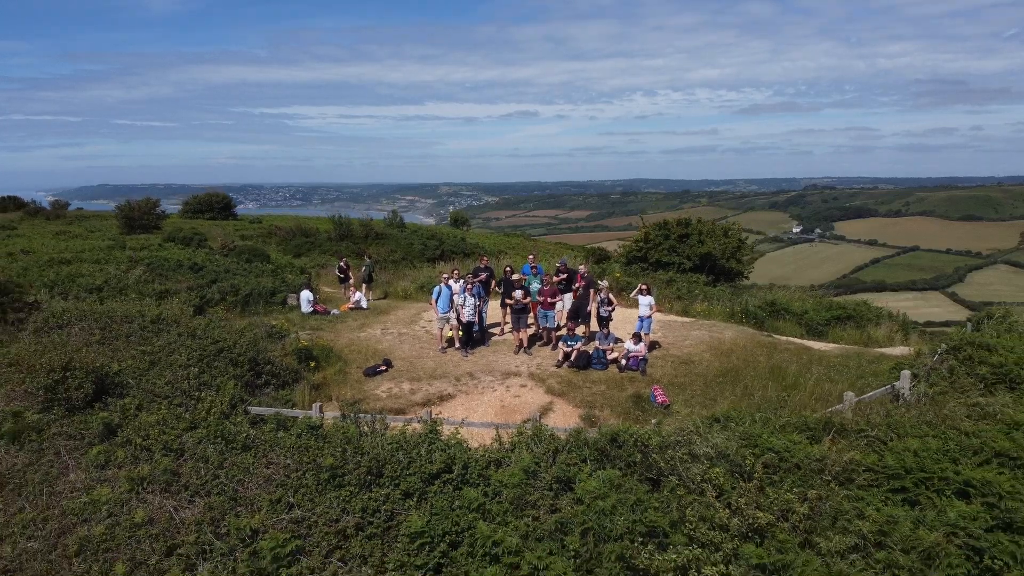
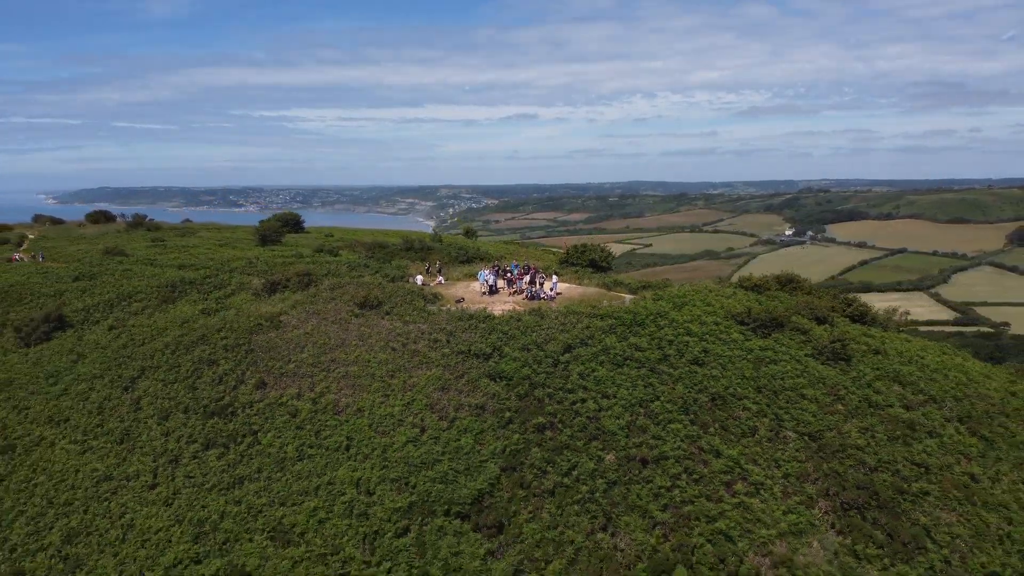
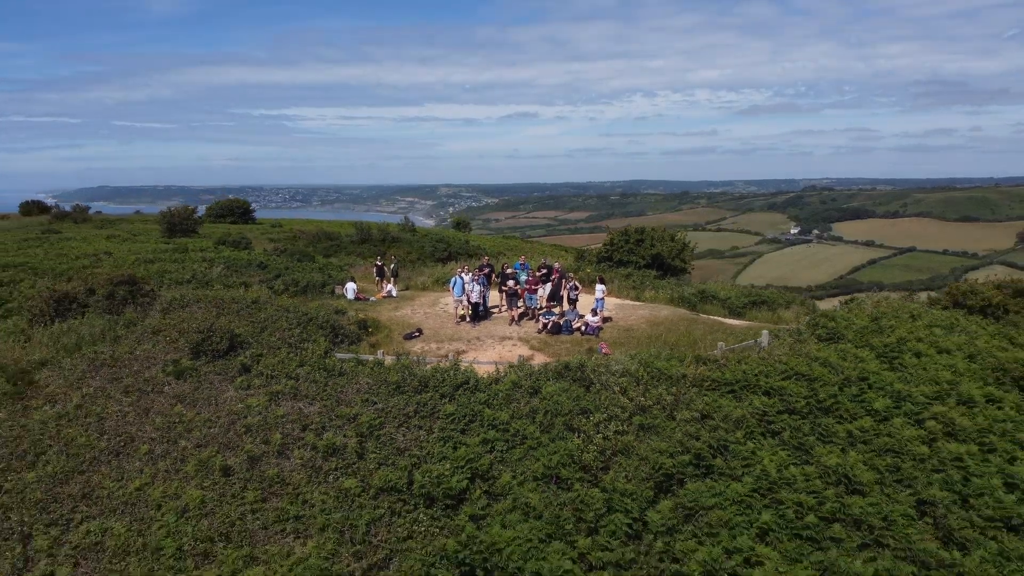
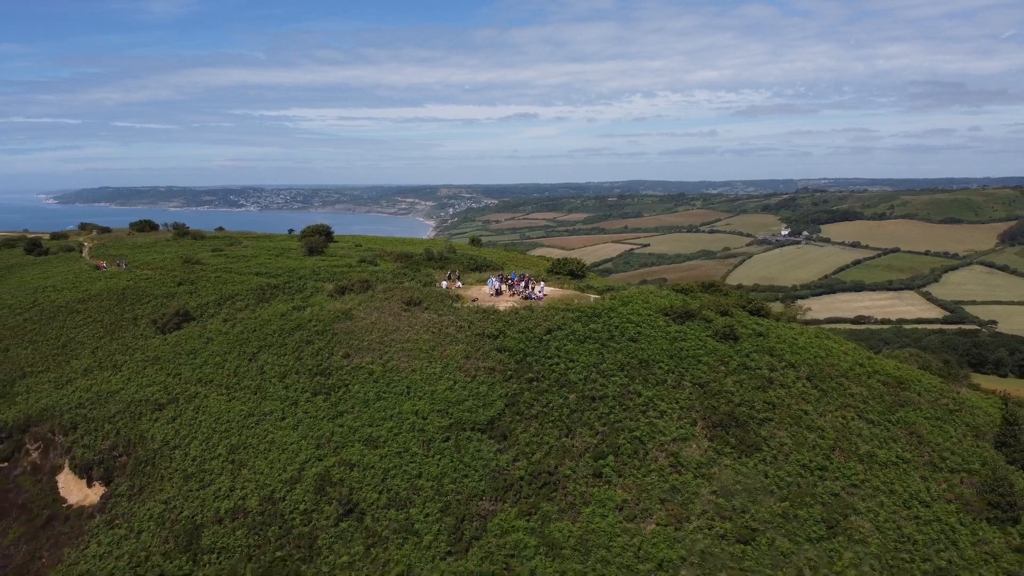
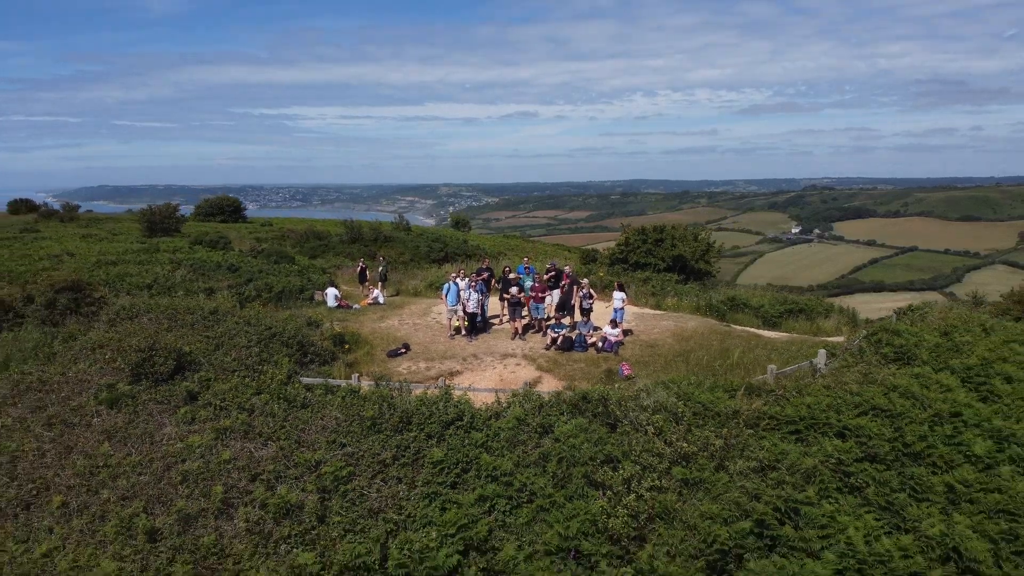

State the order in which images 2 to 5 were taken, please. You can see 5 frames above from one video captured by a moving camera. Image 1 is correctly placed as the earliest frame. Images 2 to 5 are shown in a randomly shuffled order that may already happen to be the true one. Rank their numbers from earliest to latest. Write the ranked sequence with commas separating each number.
5, 3, 2, 4
